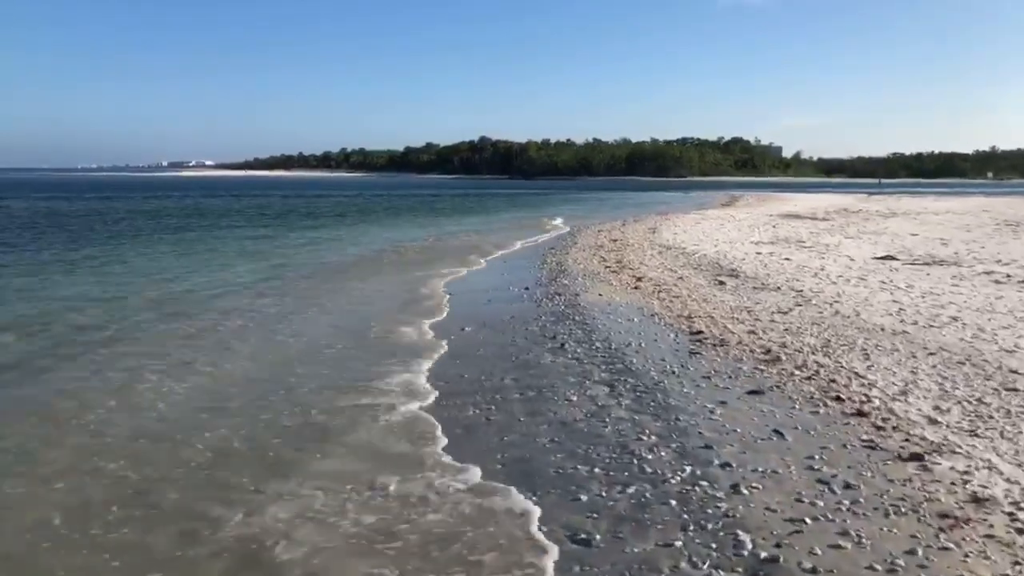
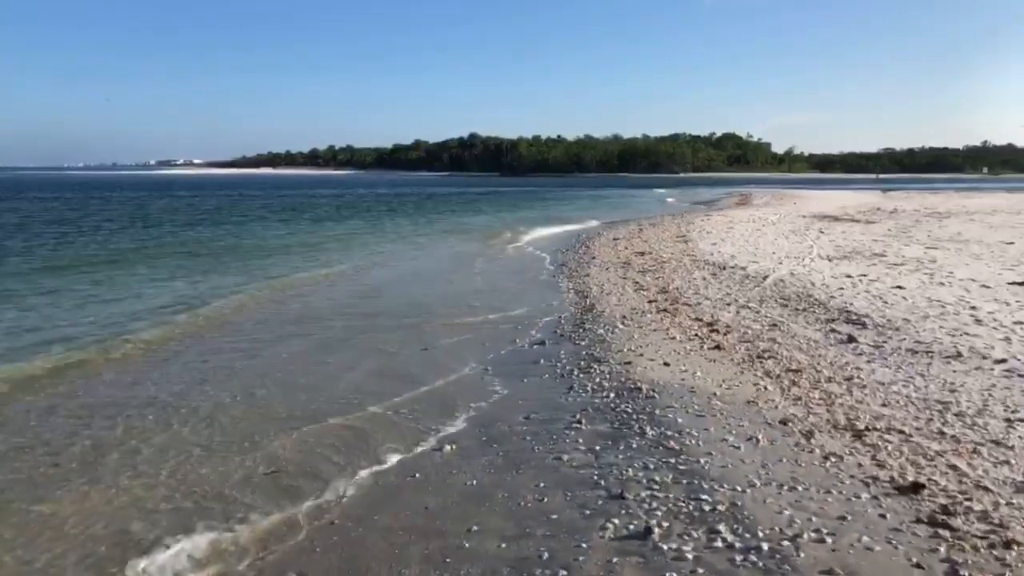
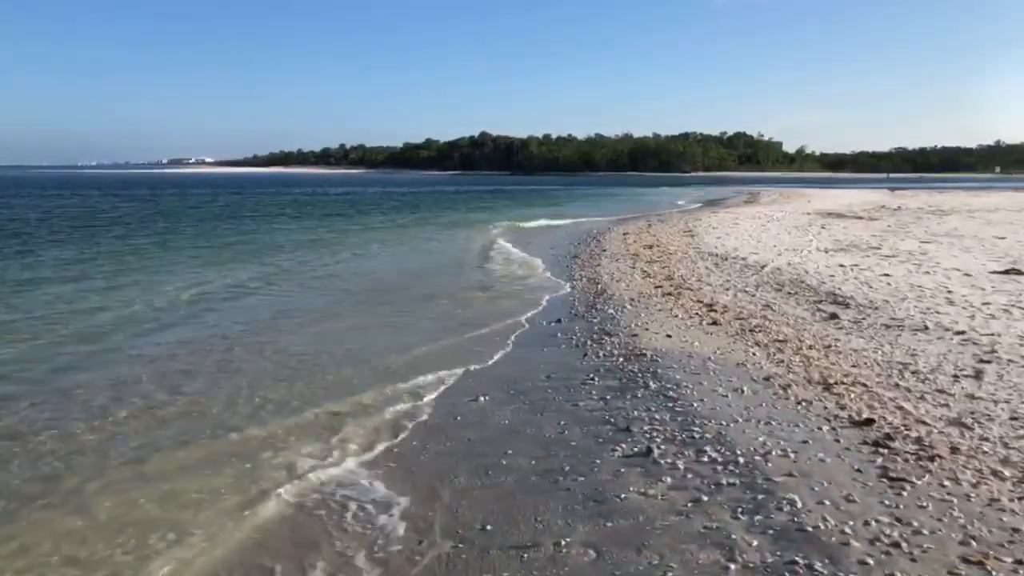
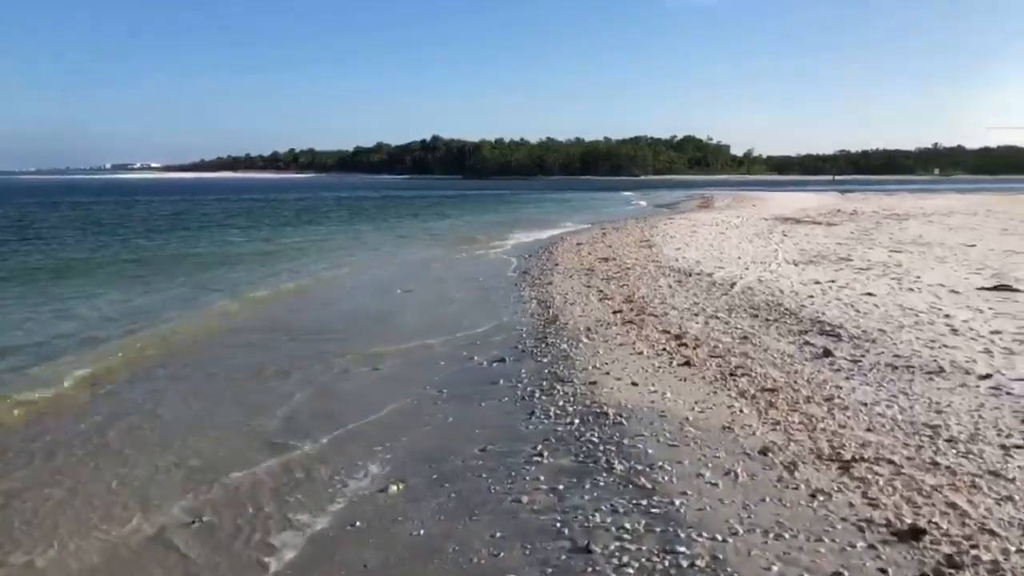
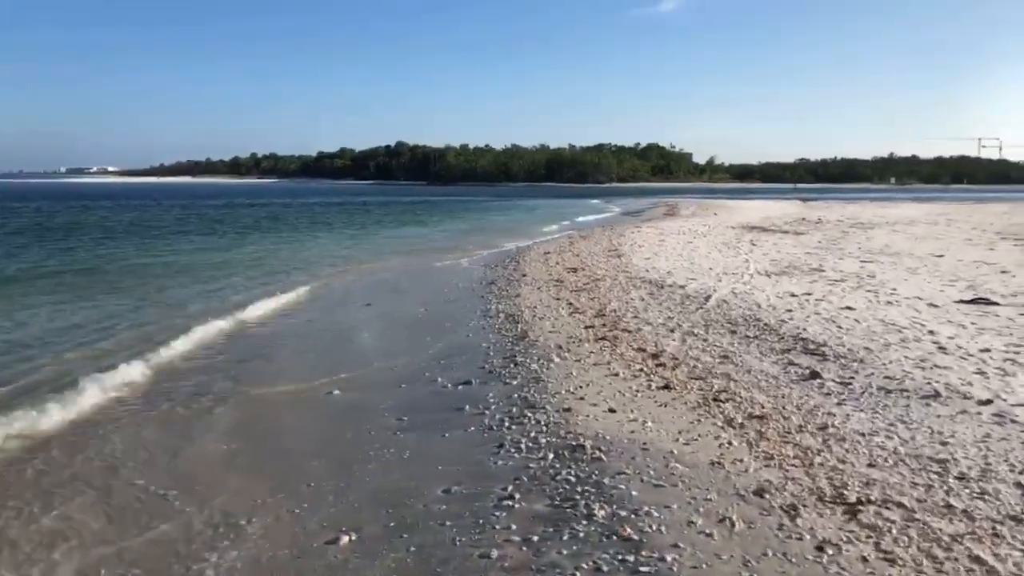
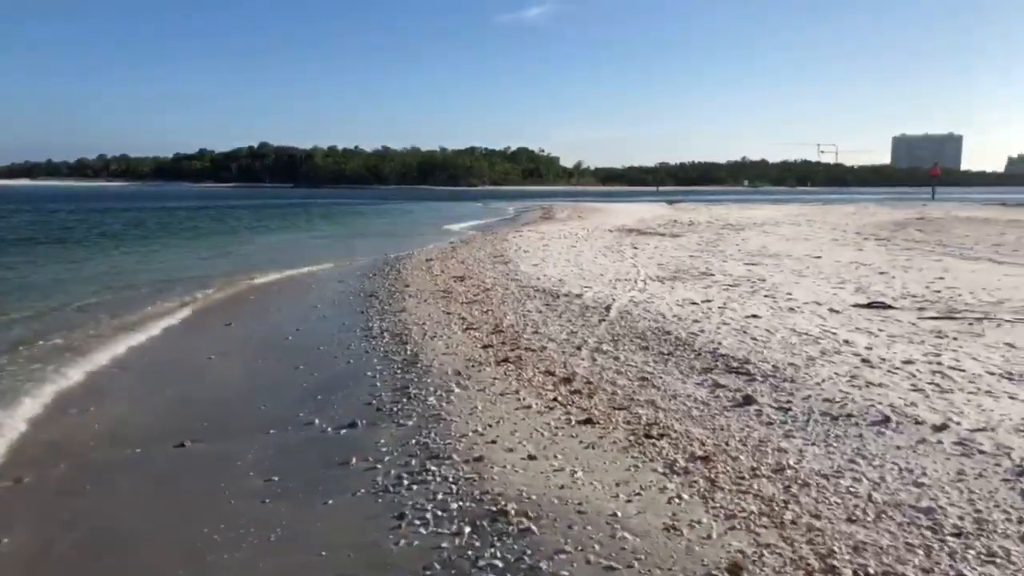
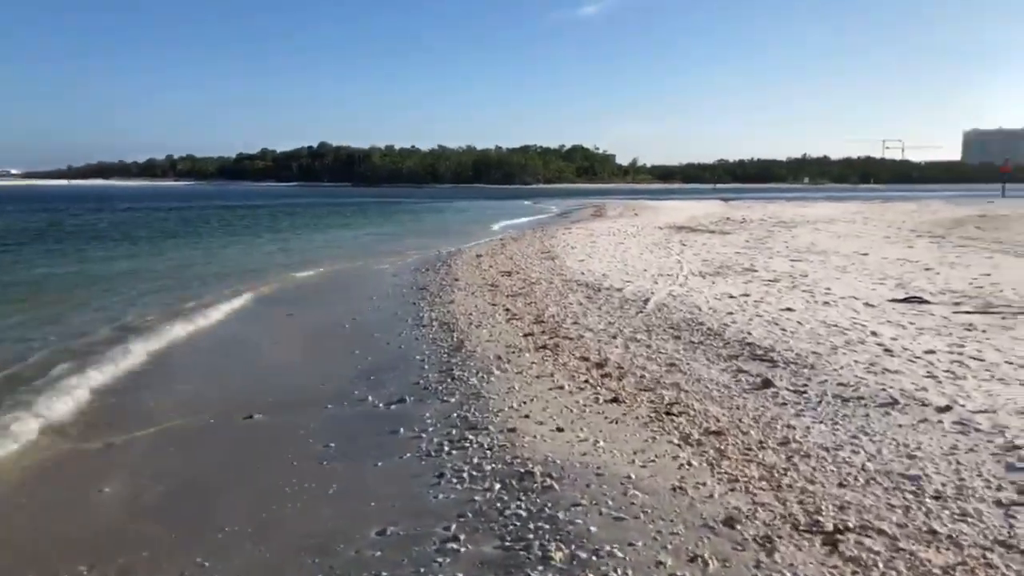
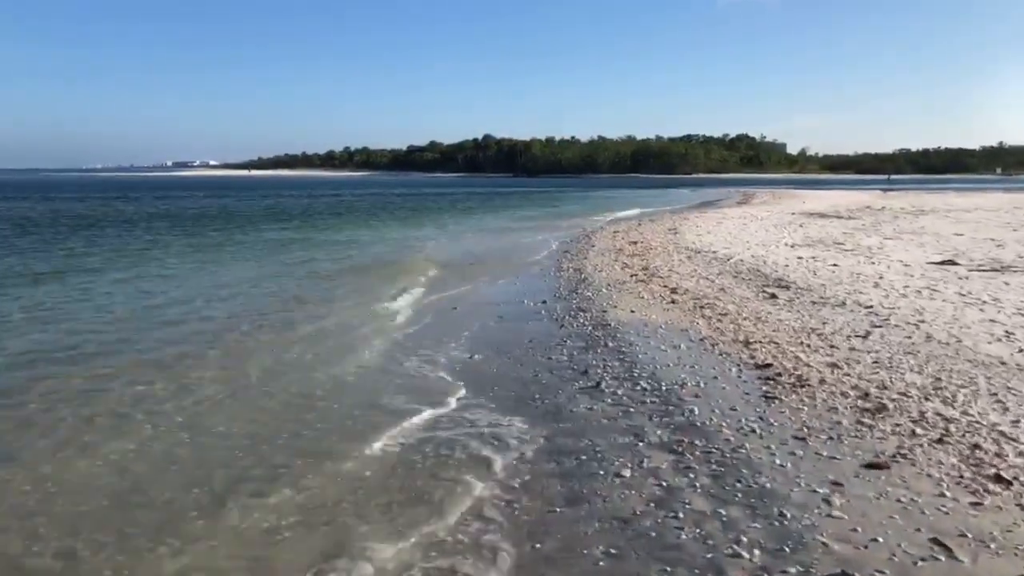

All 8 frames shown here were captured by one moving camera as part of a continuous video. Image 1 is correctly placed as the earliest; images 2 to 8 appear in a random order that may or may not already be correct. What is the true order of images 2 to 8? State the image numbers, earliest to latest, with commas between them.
8, 3, 2, 4, 5, 7, 6
